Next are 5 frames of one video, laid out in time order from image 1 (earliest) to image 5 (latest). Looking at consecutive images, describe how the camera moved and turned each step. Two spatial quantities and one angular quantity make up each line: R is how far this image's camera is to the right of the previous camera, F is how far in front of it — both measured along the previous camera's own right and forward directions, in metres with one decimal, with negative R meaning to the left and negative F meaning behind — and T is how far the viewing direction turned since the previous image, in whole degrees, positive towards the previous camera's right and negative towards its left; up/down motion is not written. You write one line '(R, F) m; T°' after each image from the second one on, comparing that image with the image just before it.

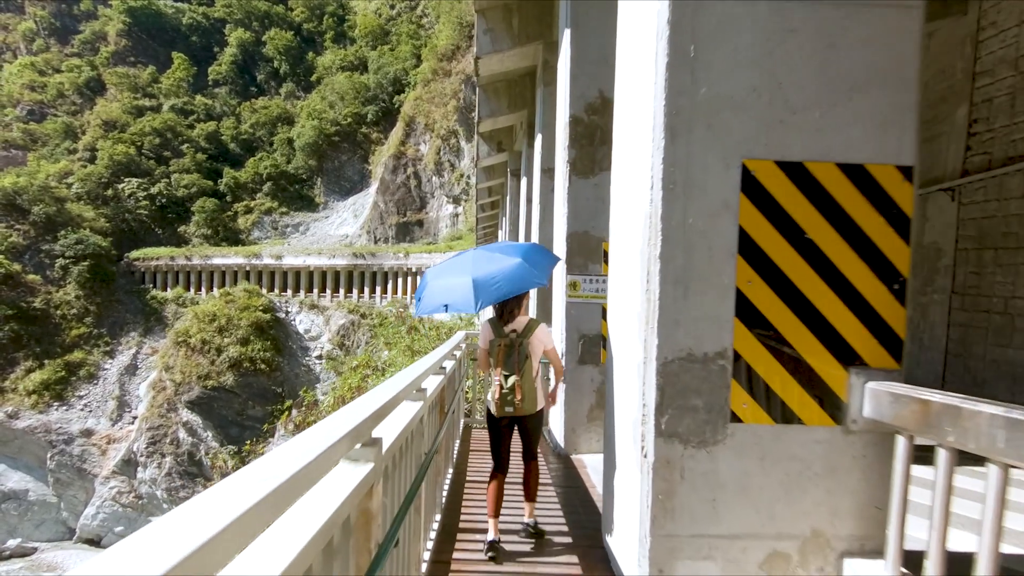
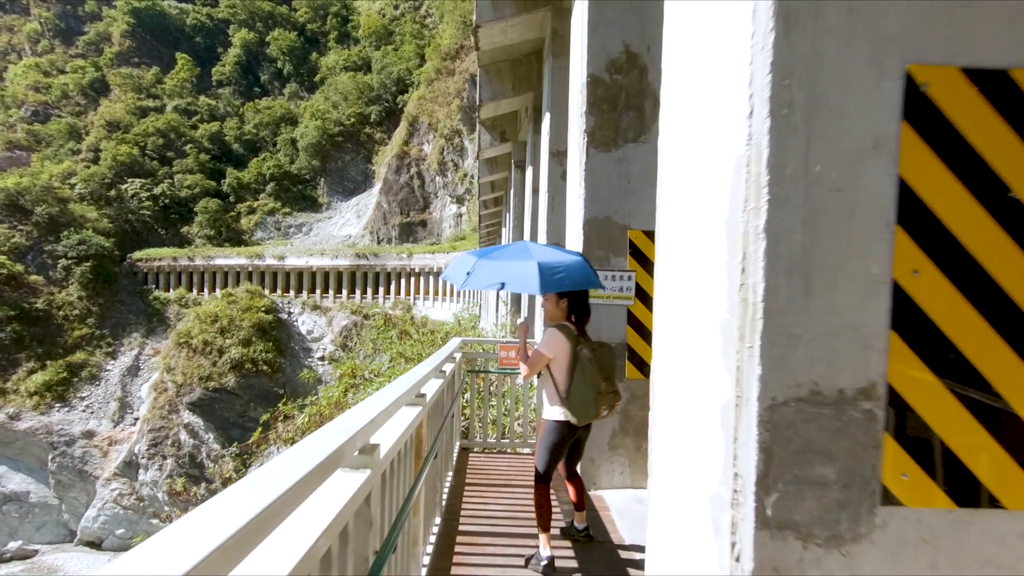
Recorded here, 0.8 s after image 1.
(0.0, +0.7) m; 0°
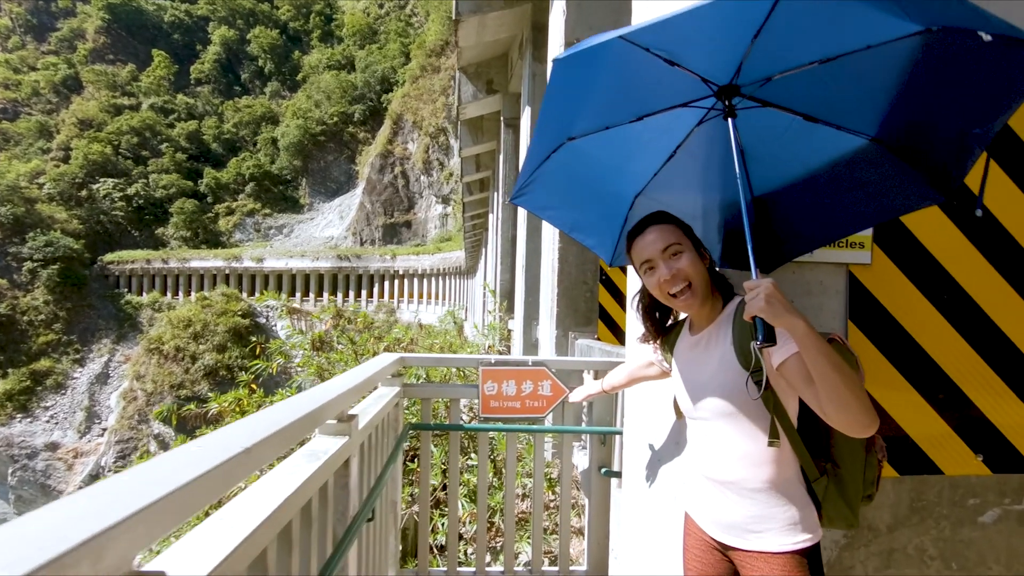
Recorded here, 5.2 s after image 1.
(0.0, +2.1) m; +1°
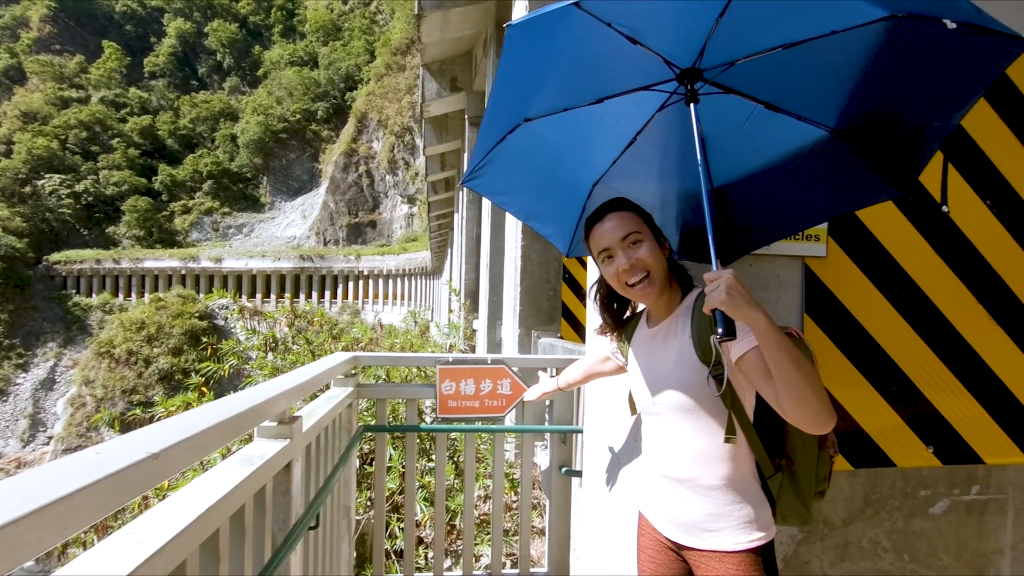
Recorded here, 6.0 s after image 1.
(0.0, 0.0) m; +3°
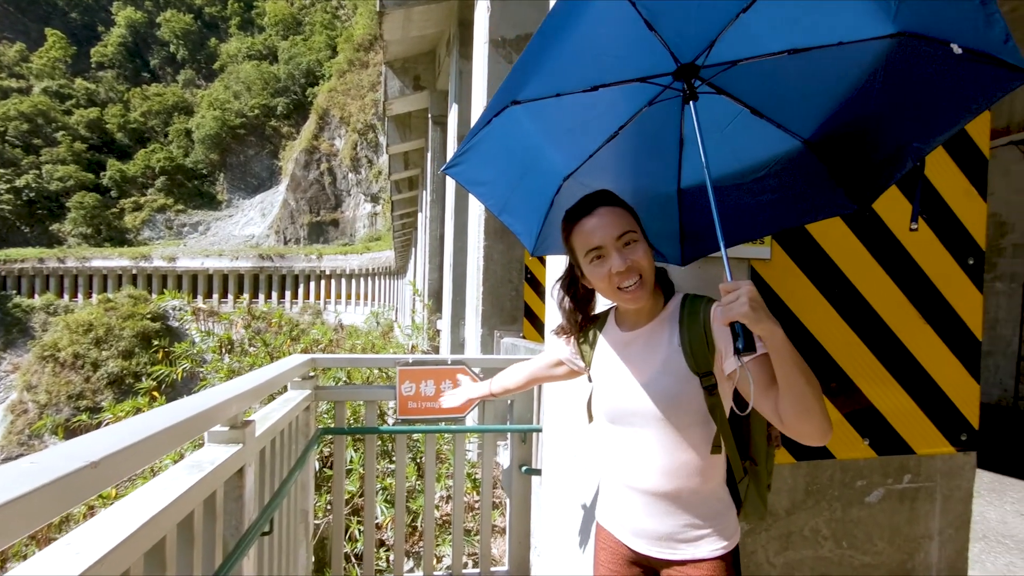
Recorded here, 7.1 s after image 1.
(0.0, 0.0) m; +4°
